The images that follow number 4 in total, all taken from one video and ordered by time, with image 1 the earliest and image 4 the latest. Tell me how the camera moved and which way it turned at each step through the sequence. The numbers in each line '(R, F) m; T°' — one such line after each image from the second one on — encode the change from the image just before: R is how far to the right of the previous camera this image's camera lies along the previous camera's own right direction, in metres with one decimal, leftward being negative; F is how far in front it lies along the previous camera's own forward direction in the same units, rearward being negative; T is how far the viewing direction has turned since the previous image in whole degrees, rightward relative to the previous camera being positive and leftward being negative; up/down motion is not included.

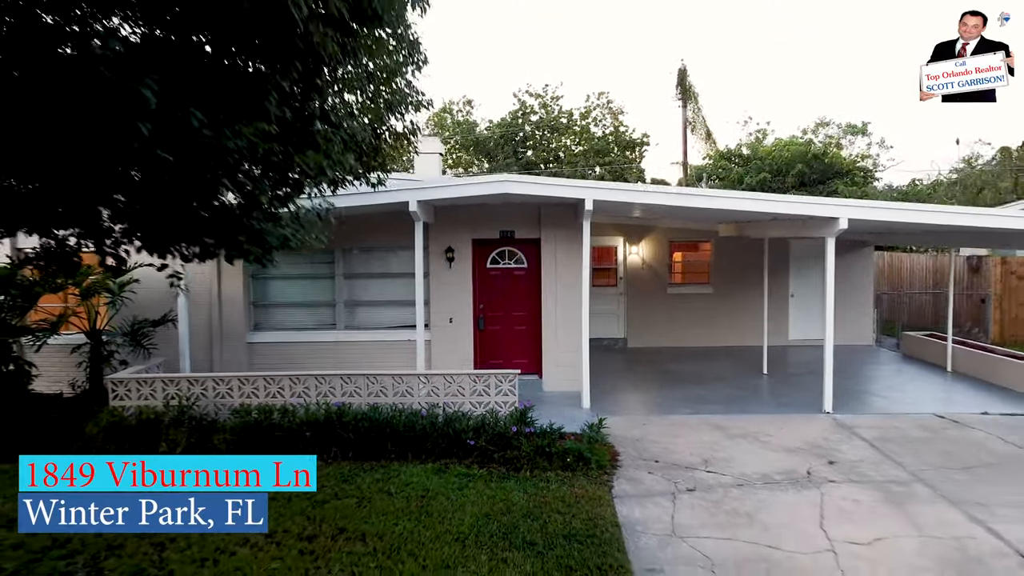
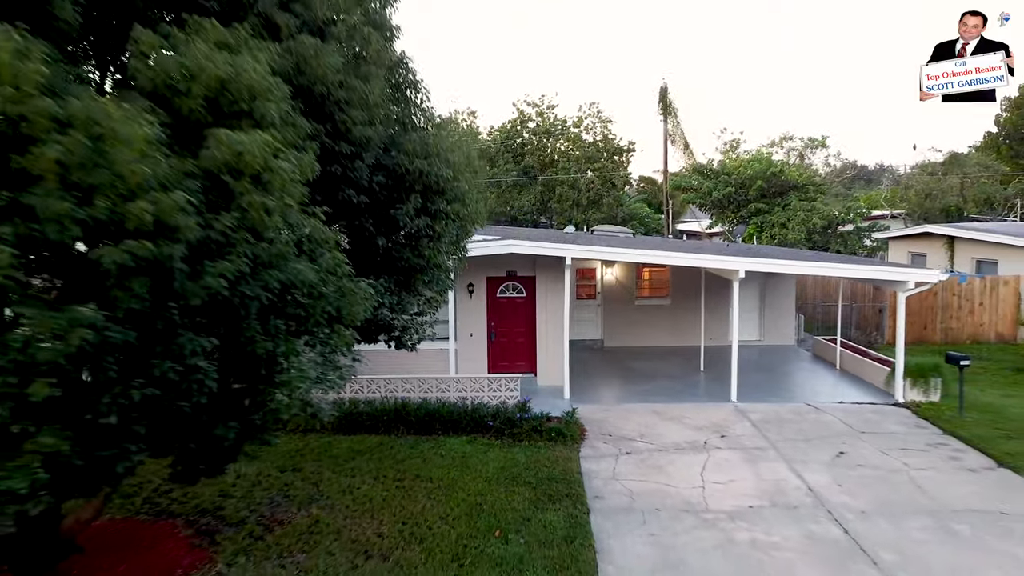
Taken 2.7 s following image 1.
(-0.1, -2.6) m; 0°
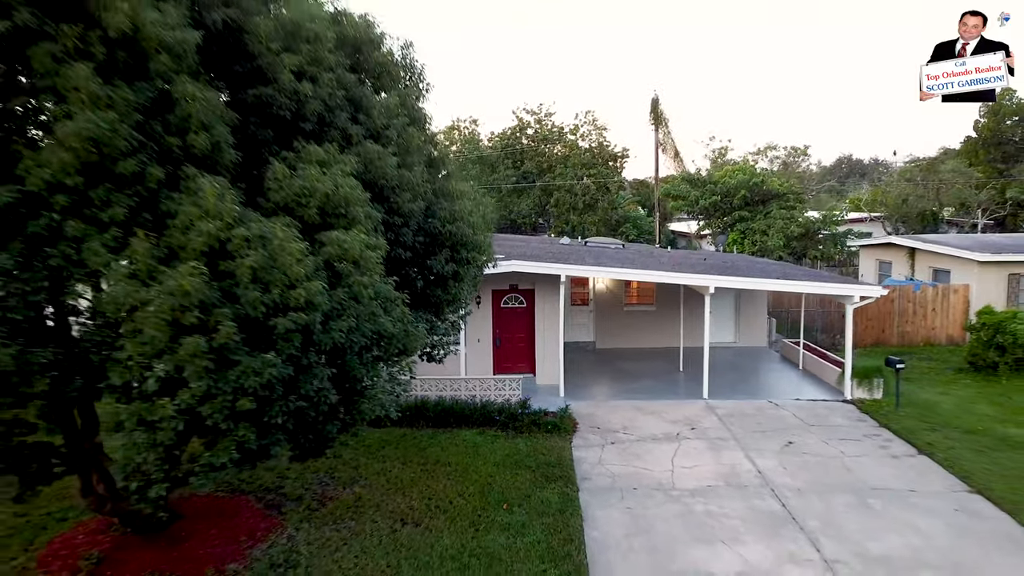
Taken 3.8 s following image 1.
(-0.1, -1.4) m; 0°
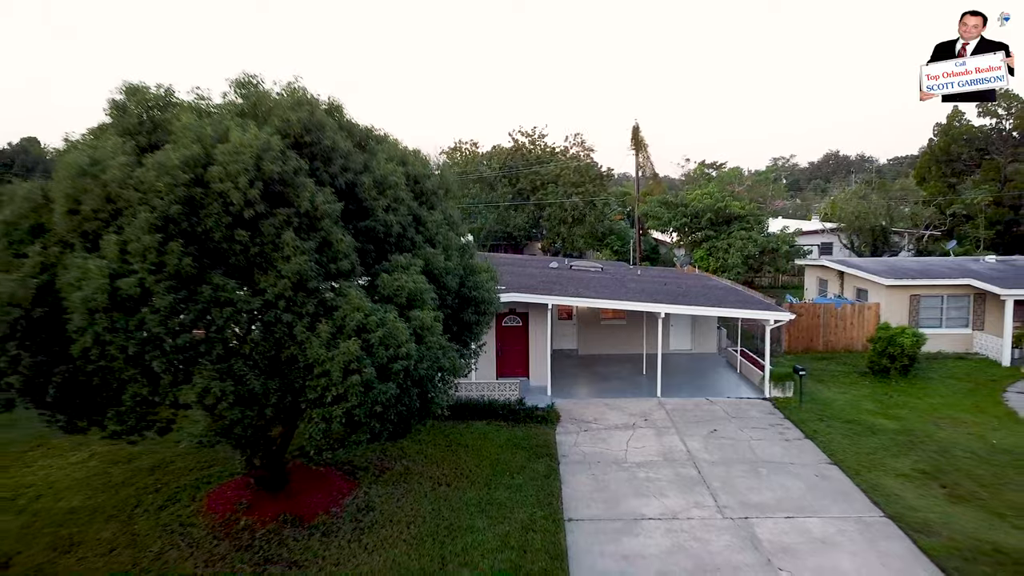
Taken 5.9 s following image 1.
(-0.1, -3.1) m; 0°
